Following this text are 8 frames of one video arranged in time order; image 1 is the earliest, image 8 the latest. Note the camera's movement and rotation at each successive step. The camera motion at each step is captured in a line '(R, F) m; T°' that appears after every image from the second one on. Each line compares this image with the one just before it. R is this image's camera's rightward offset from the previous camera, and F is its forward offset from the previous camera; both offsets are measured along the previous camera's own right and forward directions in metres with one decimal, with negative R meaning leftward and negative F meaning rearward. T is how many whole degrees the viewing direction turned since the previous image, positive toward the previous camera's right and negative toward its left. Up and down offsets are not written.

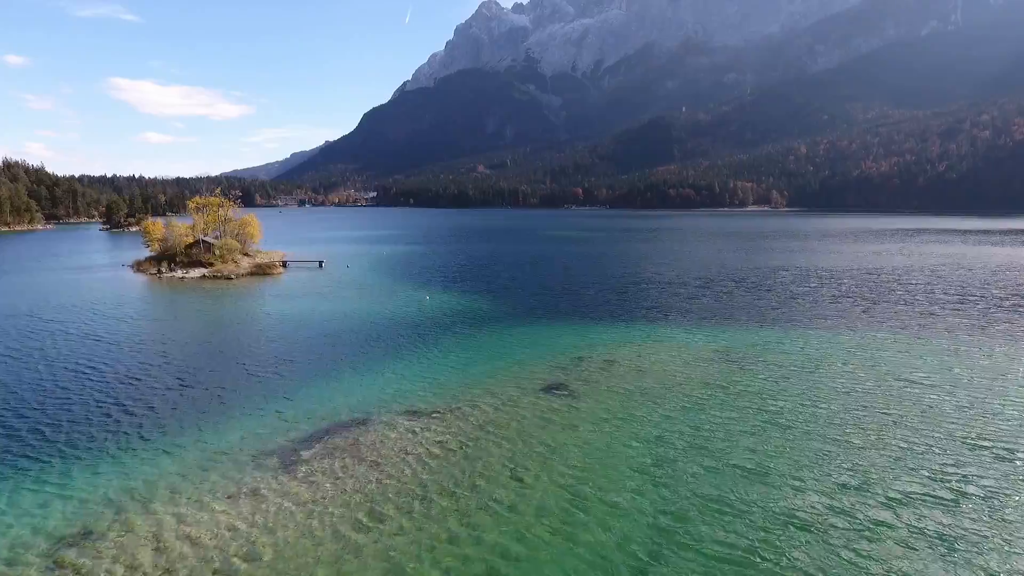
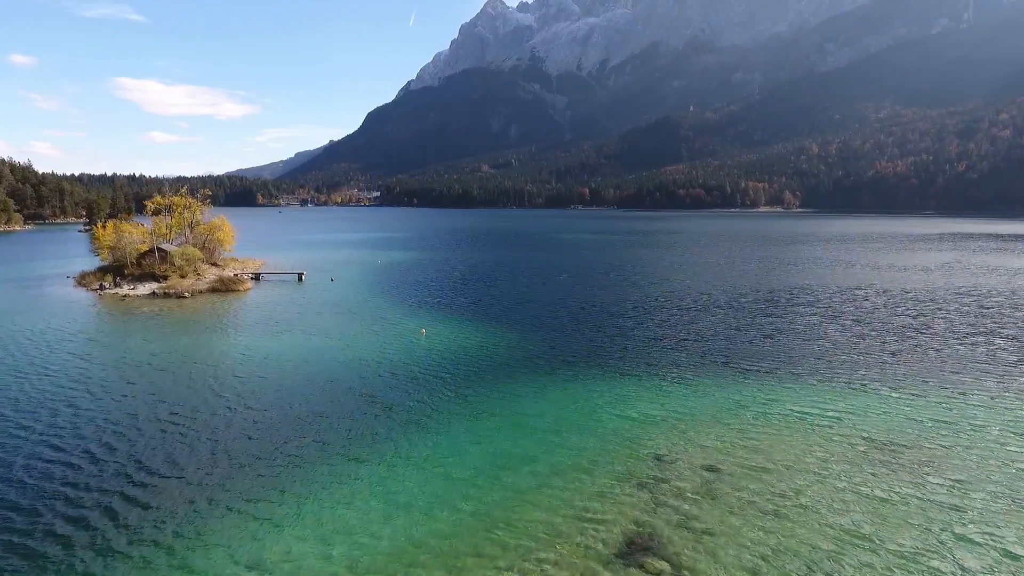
(-0.7, +15.1) m; 0°
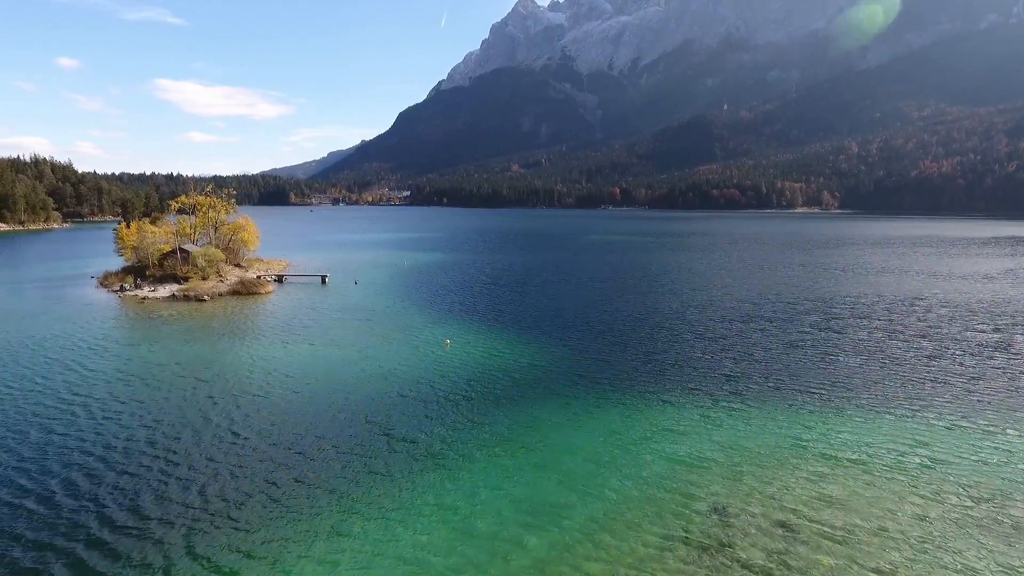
(-0.1, +3.8) m; -3°
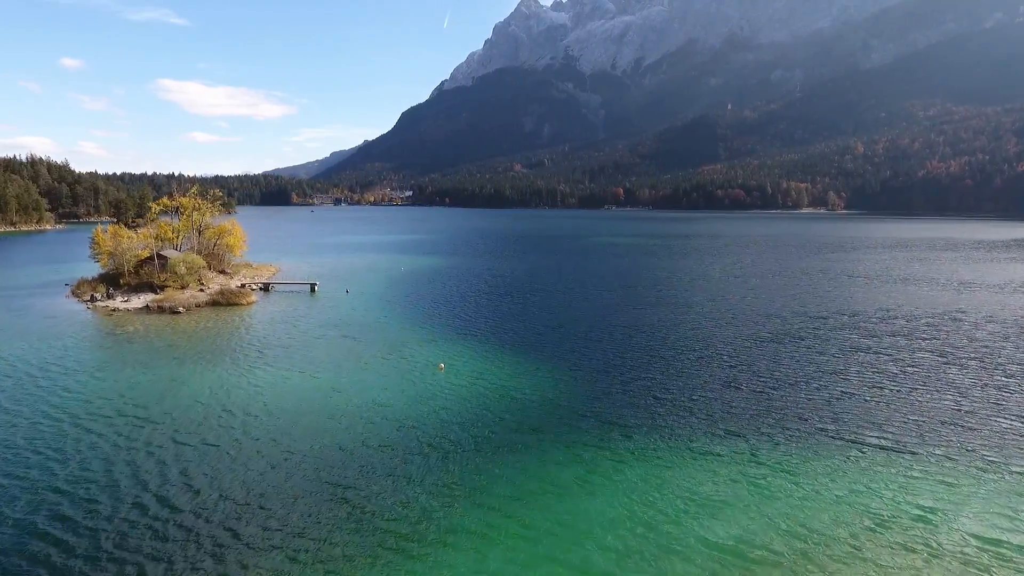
(+0.1, +5.7) m; 0°
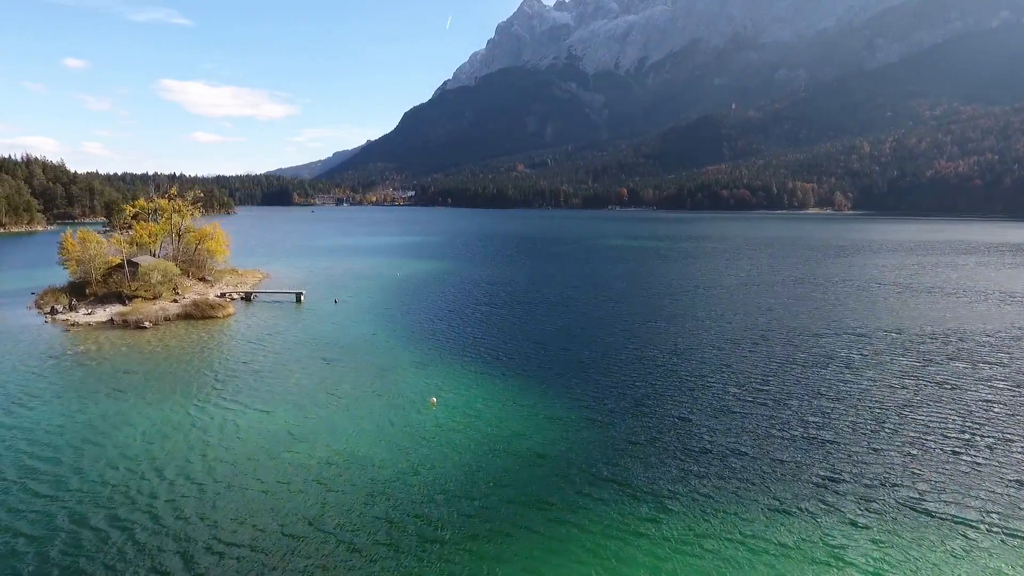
(+0.1, +6.5) m; 0°
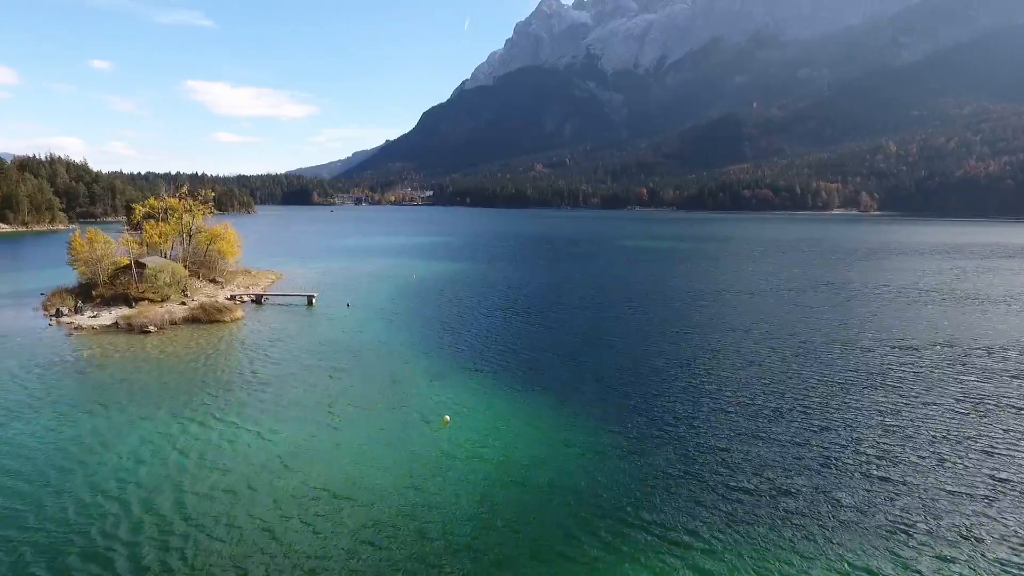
(-0.3, +3.3) m; -2°
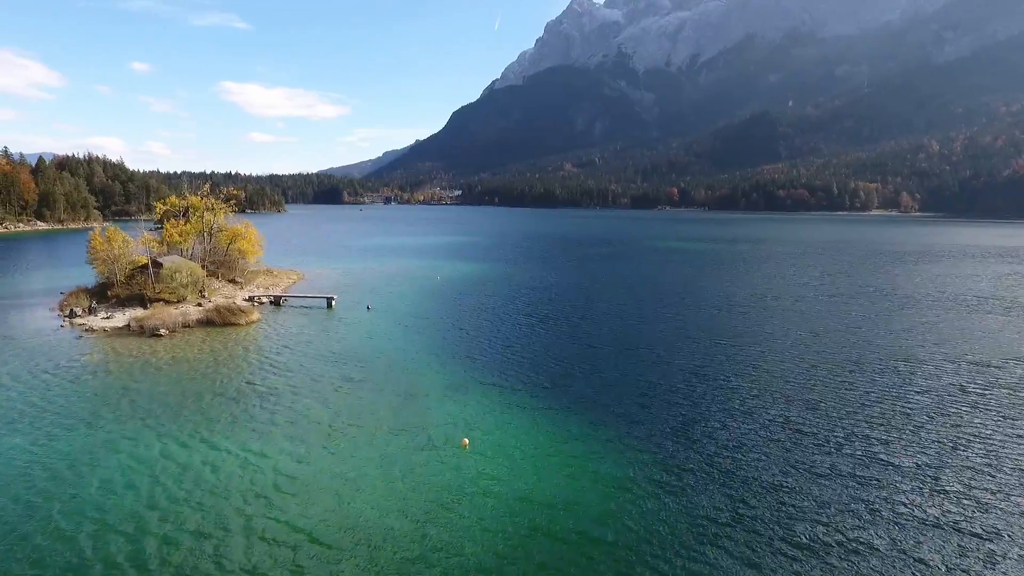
(+0.2, +3.5) m; -3°
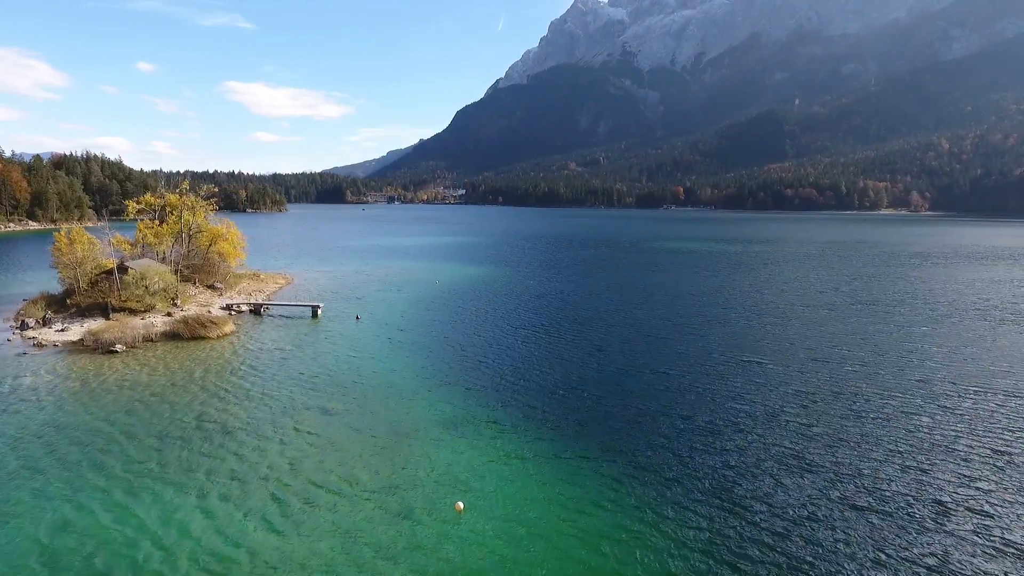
(+0.1, +6.6) m; 0°
